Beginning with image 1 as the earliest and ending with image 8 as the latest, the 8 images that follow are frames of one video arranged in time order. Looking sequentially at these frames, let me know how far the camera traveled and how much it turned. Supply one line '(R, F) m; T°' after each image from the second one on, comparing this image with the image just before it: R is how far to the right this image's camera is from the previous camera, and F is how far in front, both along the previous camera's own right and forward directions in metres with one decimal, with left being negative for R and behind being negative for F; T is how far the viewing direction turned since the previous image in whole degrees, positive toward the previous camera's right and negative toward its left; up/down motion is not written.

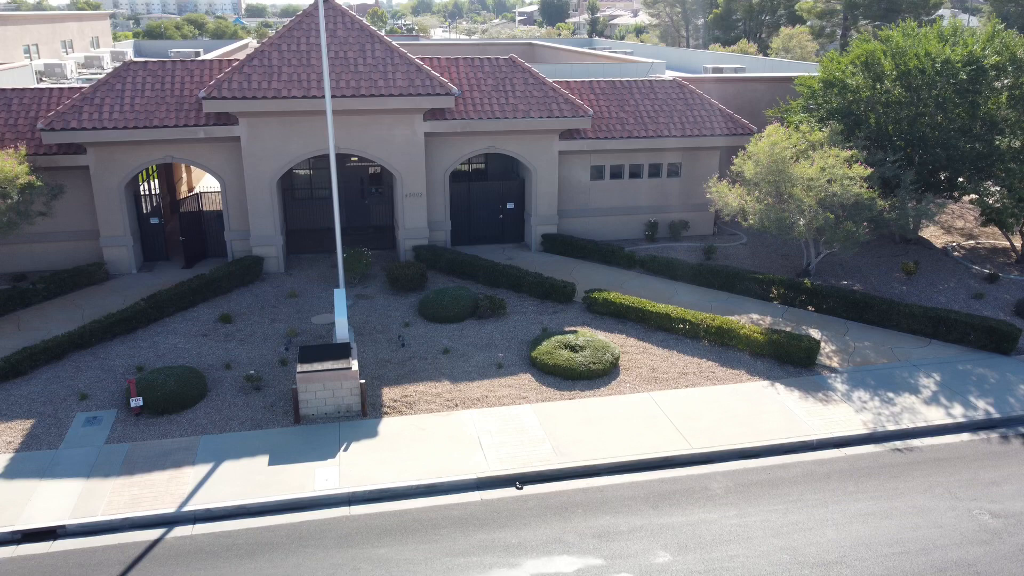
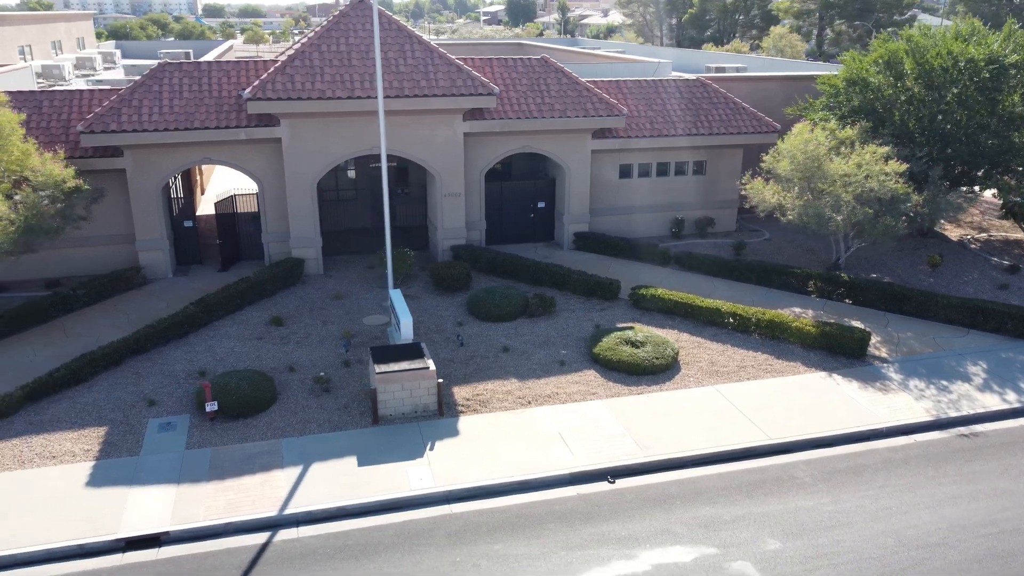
(-2.0, -0.1) m; +3°
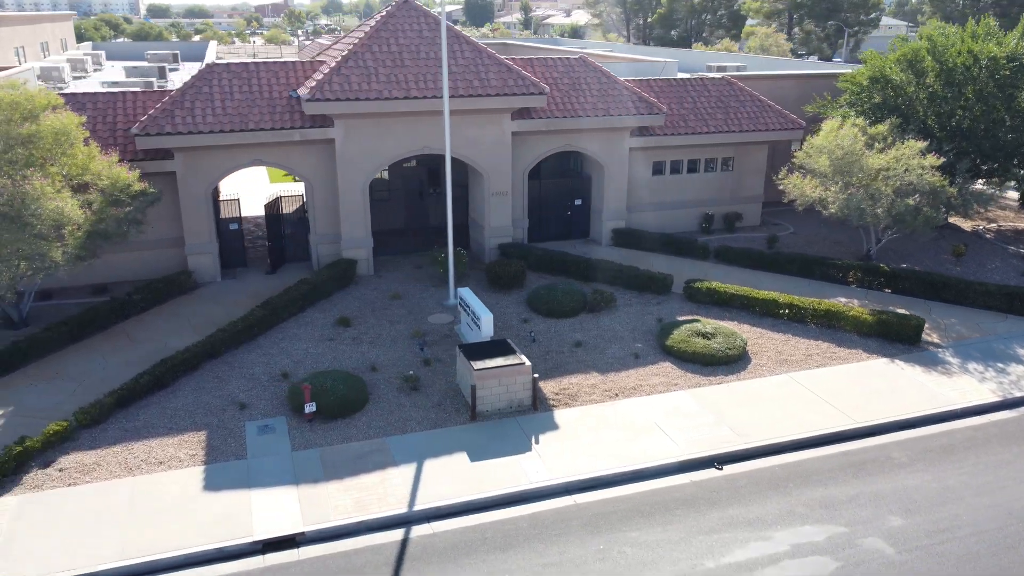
(-2.5, -0.2) m; +3°
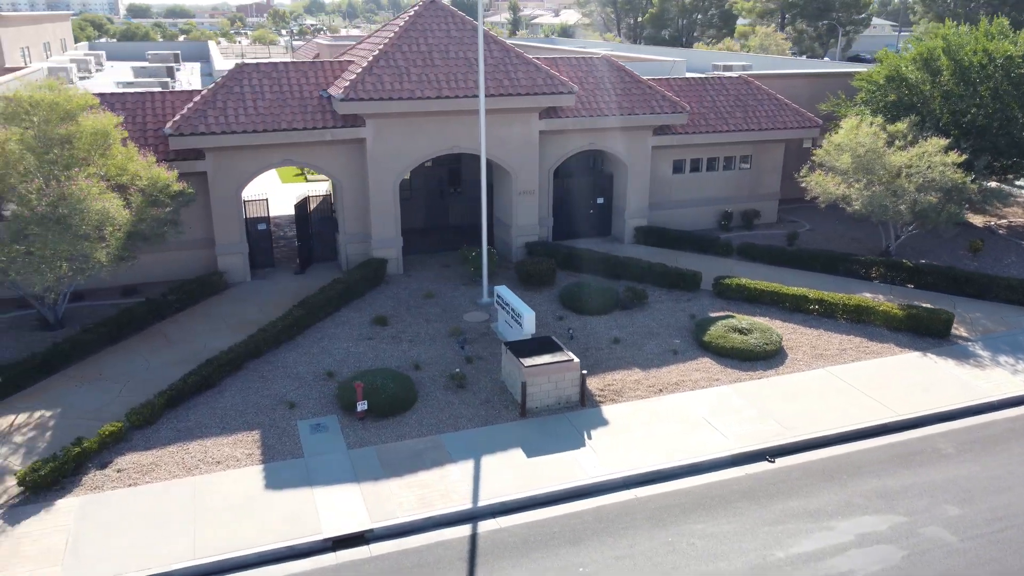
(-1.2, -0.1) m; +1°
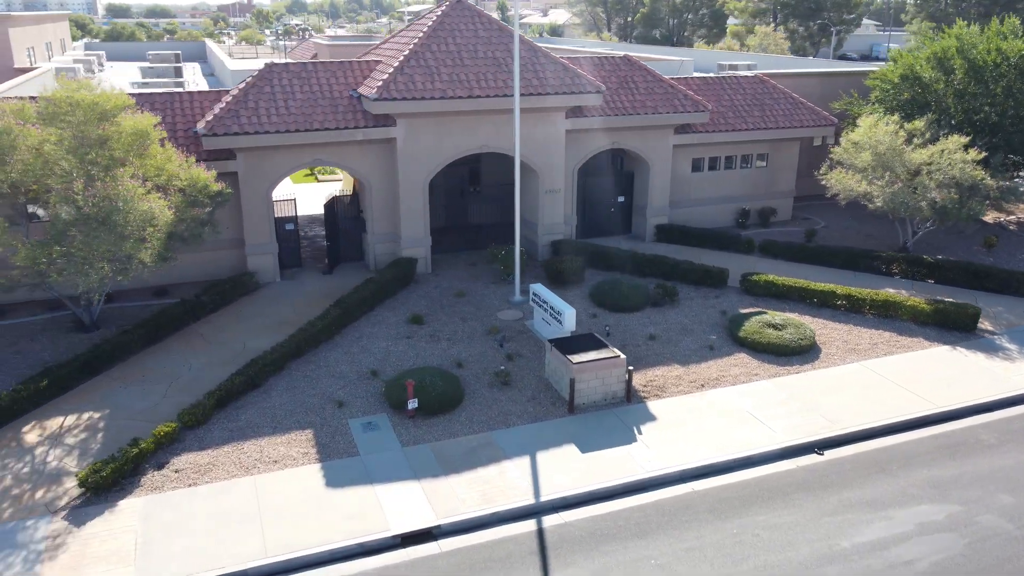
(-1.1, -0.1) m; +1°
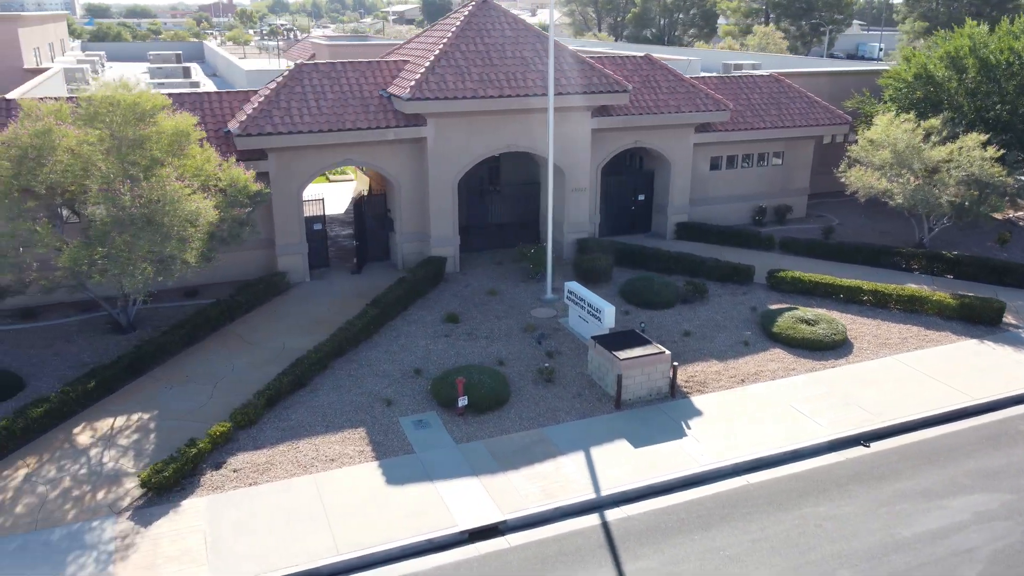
(-1.1, -0.1) m; +1°
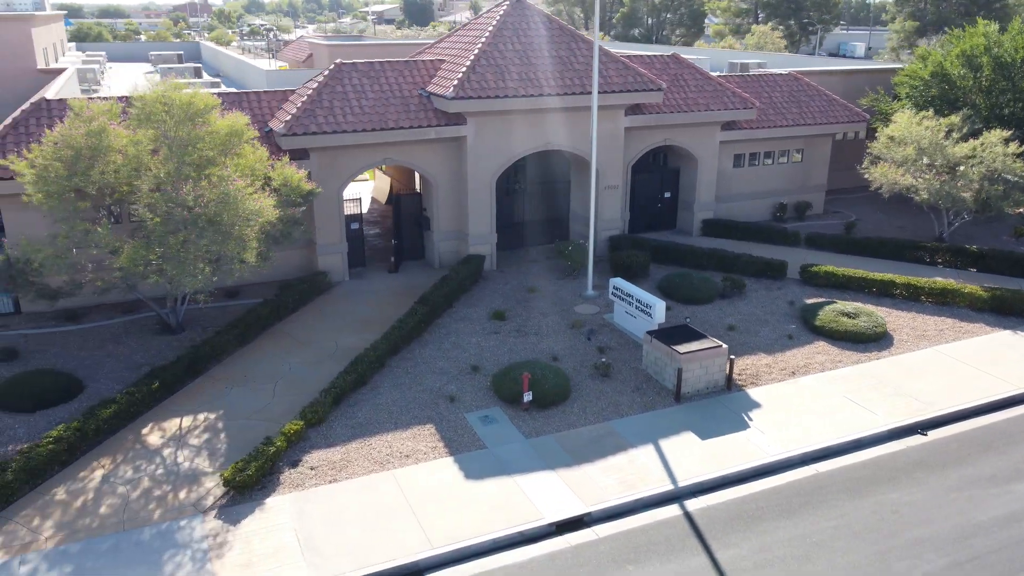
(-1.5, -0.1) m; +2°
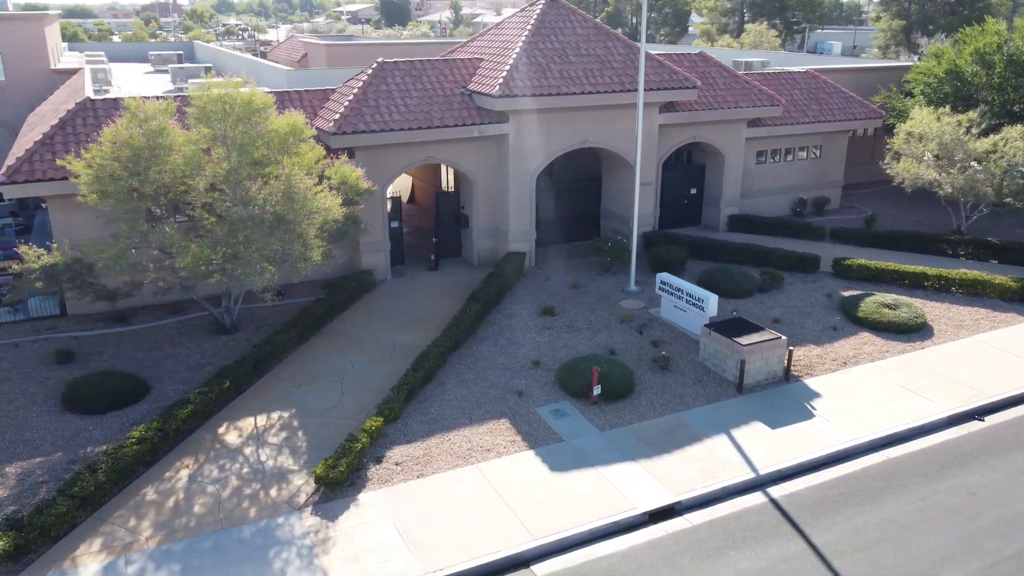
(-1.7, -0.1) m; +2°
